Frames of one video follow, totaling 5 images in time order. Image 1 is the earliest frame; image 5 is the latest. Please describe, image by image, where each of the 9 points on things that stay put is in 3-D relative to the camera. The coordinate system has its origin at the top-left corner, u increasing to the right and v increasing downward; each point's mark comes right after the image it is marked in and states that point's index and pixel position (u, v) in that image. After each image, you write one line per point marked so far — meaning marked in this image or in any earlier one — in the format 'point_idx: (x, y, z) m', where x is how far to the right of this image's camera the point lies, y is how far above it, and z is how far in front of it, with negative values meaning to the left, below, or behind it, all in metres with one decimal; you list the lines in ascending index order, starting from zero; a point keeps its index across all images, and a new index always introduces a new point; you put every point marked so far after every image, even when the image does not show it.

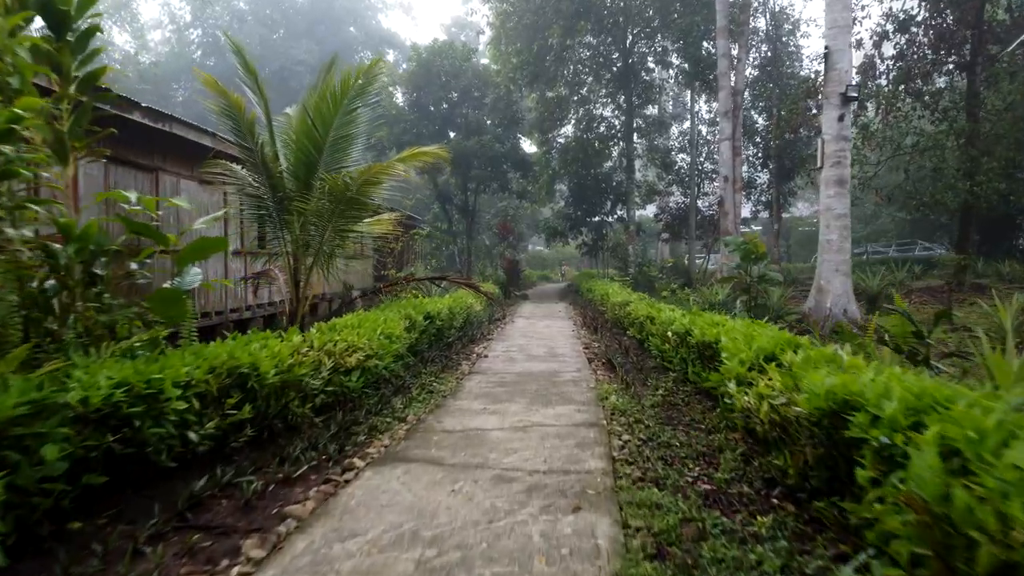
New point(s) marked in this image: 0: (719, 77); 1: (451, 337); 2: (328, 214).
0: (+3.4, +3.4, +15.7) m
1: (-0.5, -0.4, +7.8) m
2: (-1.3, +0.5, +6.6) m
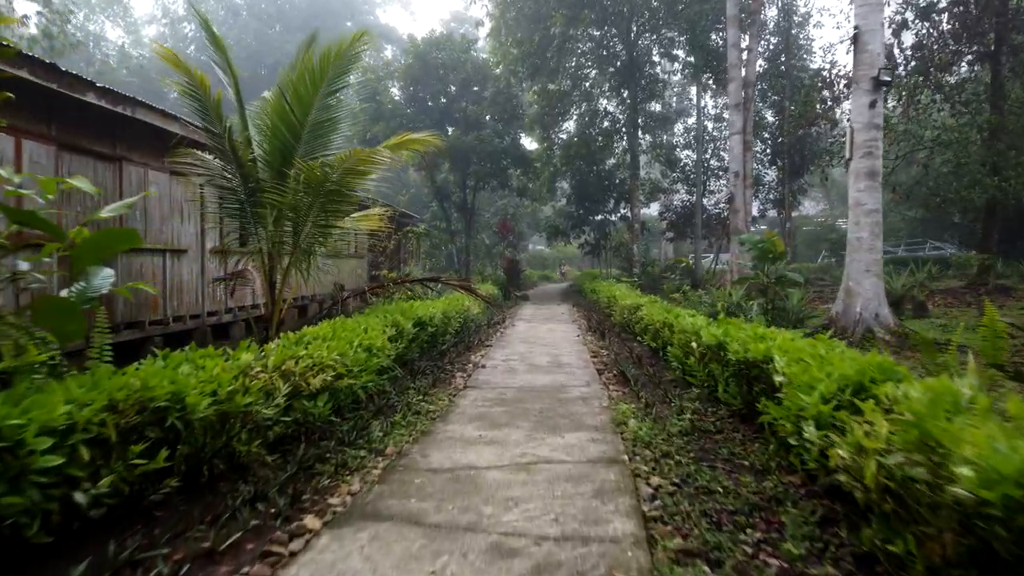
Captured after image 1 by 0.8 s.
0: (+3.4, +3.4, +15.0) m
1: (-0.5, -0.4, +7.1) m
2: (-1.3, +0.5, +5.9) m
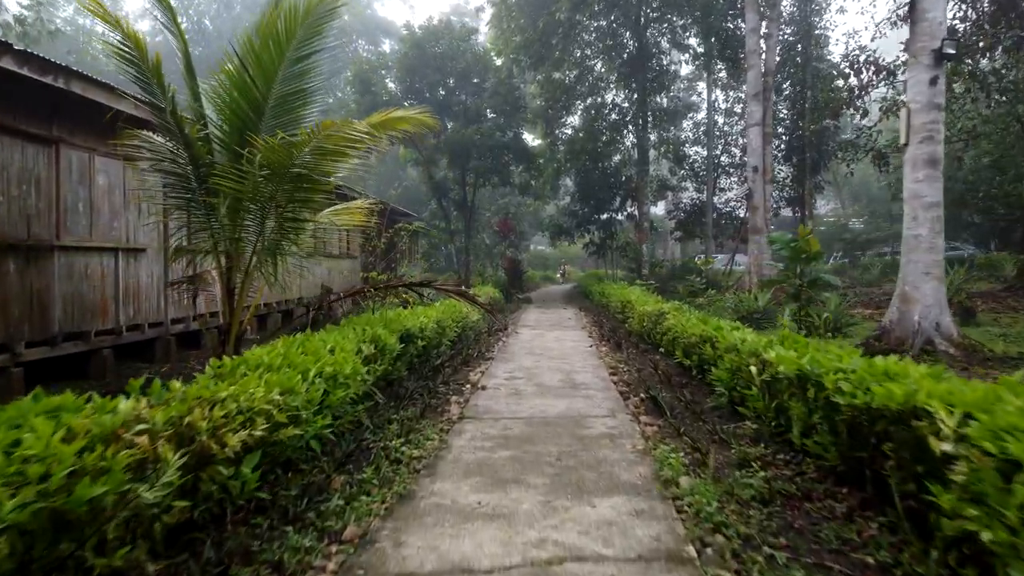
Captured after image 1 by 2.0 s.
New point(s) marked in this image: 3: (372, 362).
0: (+3.4, +3.4, +14.0) m
1: (-0.5, -0.5, +6.1) m
2: (-1.2, +0.5, +4.9) m
3: (-0.6, -0.3, +4.2) m
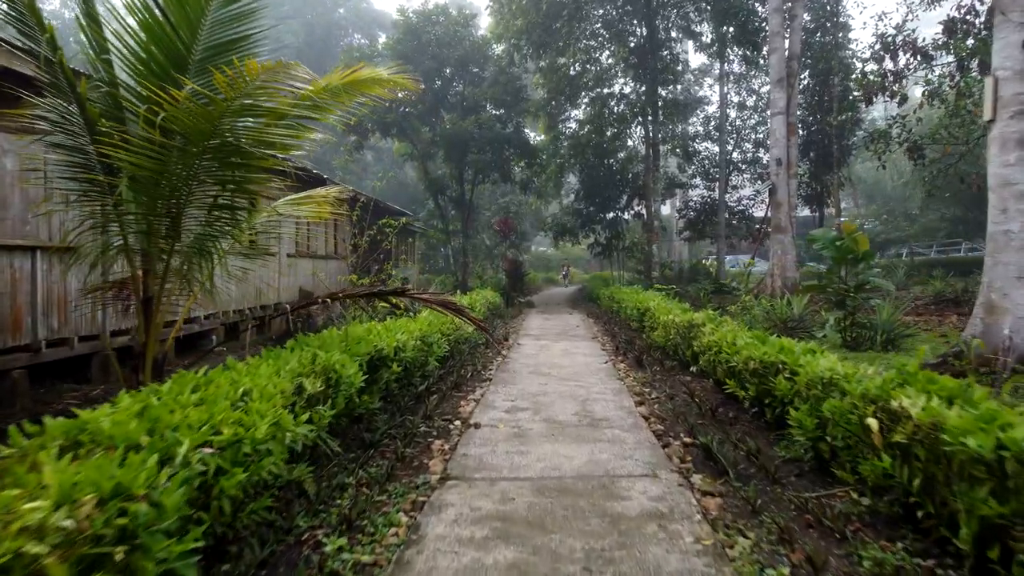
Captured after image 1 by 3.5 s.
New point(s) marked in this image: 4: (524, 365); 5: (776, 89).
0: (+3.4, +3.3, +12.8) m
1: (-0.5, -0.5, +4.9) m
2: (-1.2, +0.4, +3.7) m
3: (-0.6, -0.4, +3.0) m
4: (+0.1, -0.5, +6.8) m
5: (+3.4, +2.6, +12.5) m
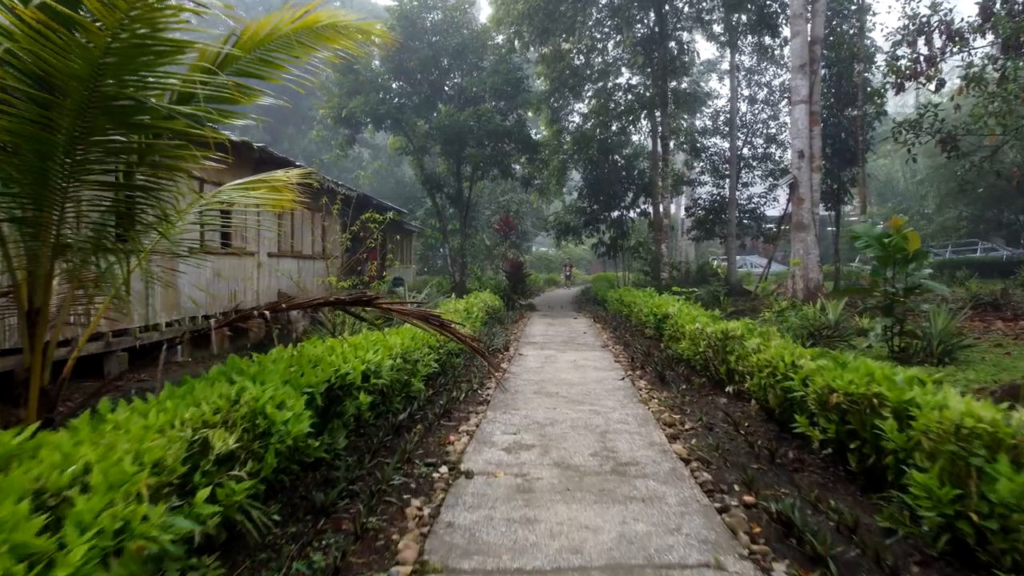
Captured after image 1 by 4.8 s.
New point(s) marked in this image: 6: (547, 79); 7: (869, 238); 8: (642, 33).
0: (+3.4, +3.3, +11.8) m
1: (-0.5, -0.5, +3.9) m
2: (-1.2, +0.4, +2.7) m
3: (-0.6, -0.4, +2.0) m
4: (+0.1, -0.6, +5.8) m
5: (+3.4, +2.6, +11.6) m
6: (+0.7, +3.7, +16.9) m
7: (+2.6, +0.4, +7.0) m
8: (+2.2, +4.3, +15.9) m
